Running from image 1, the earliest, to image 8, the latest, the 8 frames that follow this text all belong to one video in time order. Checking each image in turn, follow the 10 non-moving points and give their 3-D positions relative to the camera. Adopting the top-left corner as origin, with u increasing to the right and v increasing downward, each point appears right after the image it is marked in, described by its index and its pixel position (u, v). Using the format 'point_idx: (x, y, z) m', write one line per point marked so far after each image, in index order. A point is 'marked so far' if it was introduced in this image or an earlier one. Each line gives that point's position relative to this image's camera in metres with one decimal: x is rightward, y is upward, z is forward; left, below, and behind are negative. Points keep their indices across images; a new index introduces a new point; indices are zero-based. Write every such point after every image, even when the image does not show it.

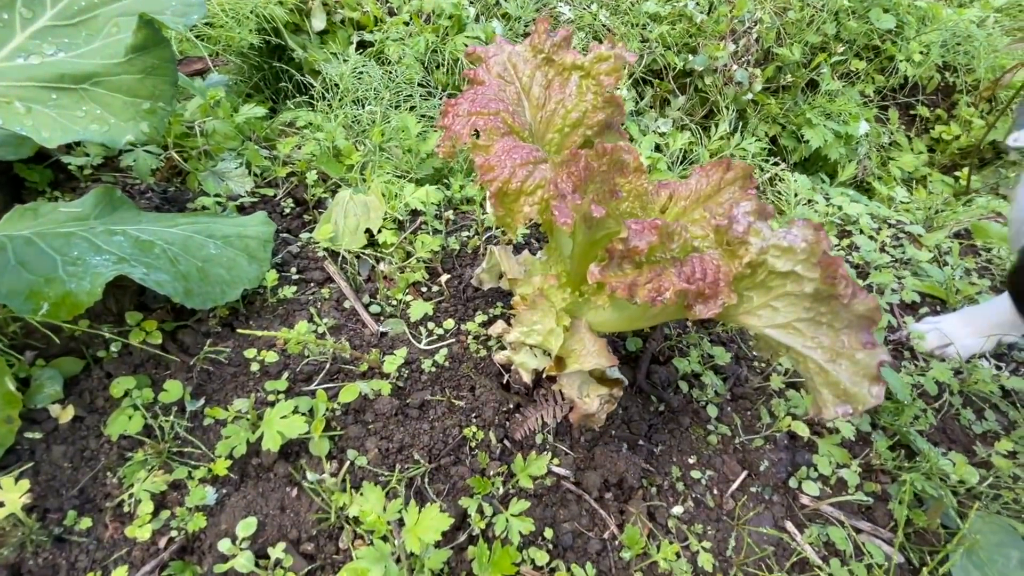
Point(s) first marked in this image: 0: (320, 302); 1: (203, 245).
0: (-0.5, 0.0, +1.3) m
1: (-0.7, +0.1, +1.1) m
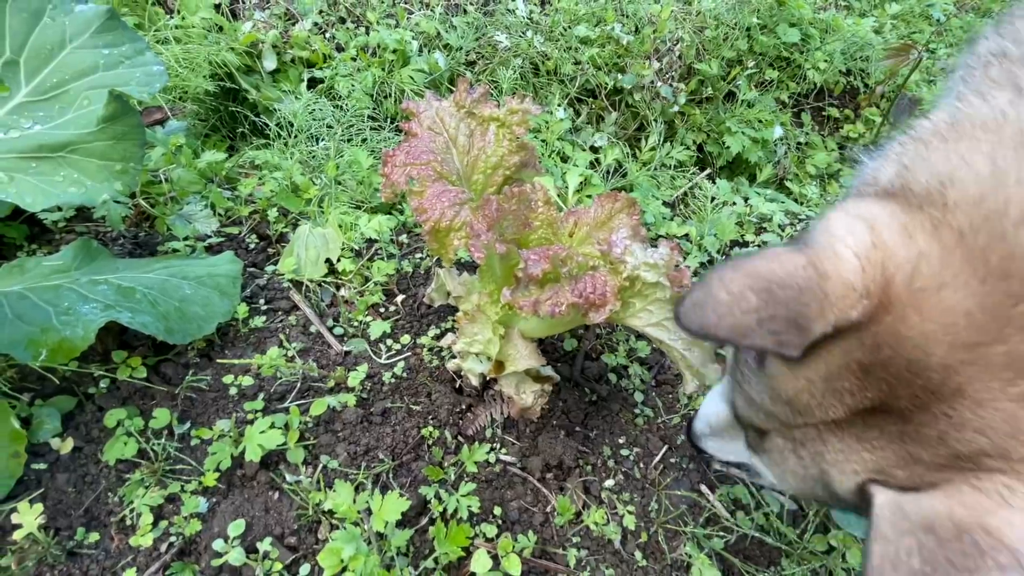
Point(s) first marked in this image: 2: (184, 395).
0: (-0.6, -0.1, +1.4) m
1: (-0.9, 0.0, +1.3) m
2: (-0.8, -0.3, +1.2) m
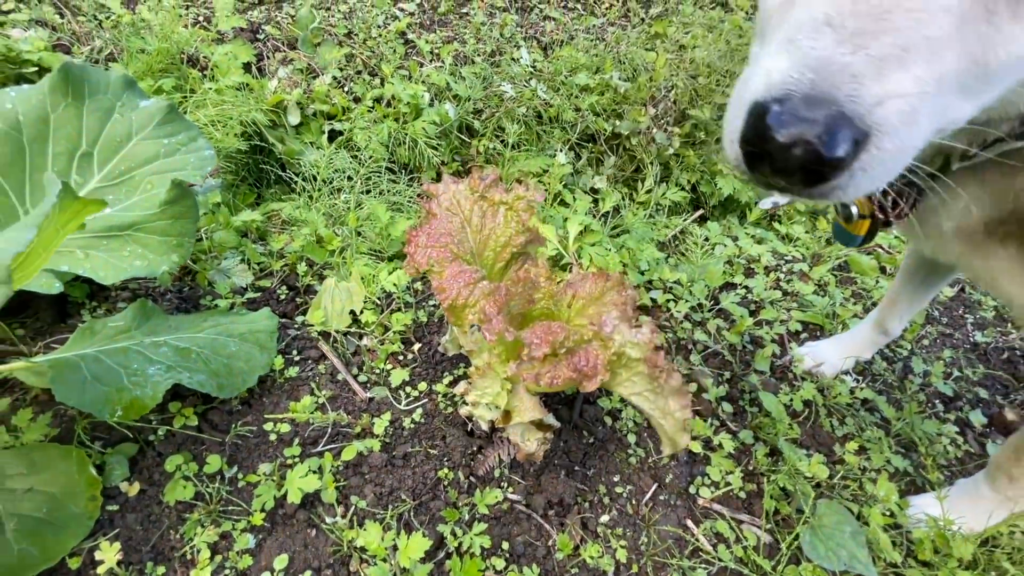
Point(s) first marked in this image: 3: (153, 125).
0: (-0.6, -0.3, +1.6) m
1: (-0.8, -0.2, +1.4) m
2: (-0.8, -0.4, +1.4) m
3: (-1.1, +0.5, +1.4) m
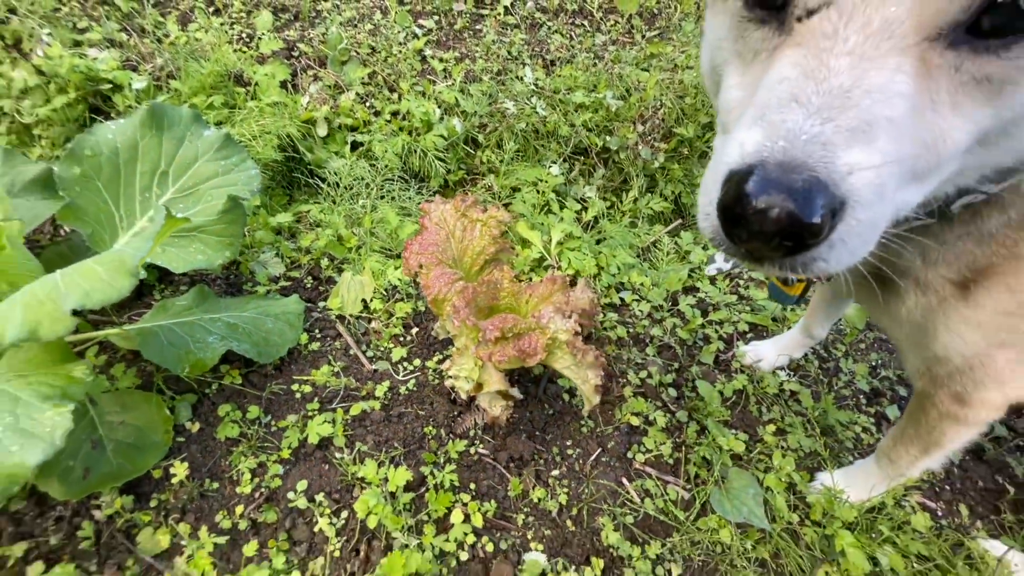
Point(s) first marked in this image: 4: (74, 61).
0: (-0.7, -0.3, +2.0) m
1: (-0.9, -0.1, +1.8) m
2: (-0.9, -0.4, +1.8) m
3: (-1.1, +0.5, +1.9) m
4: (-2.5, +1.3, +2.8) m
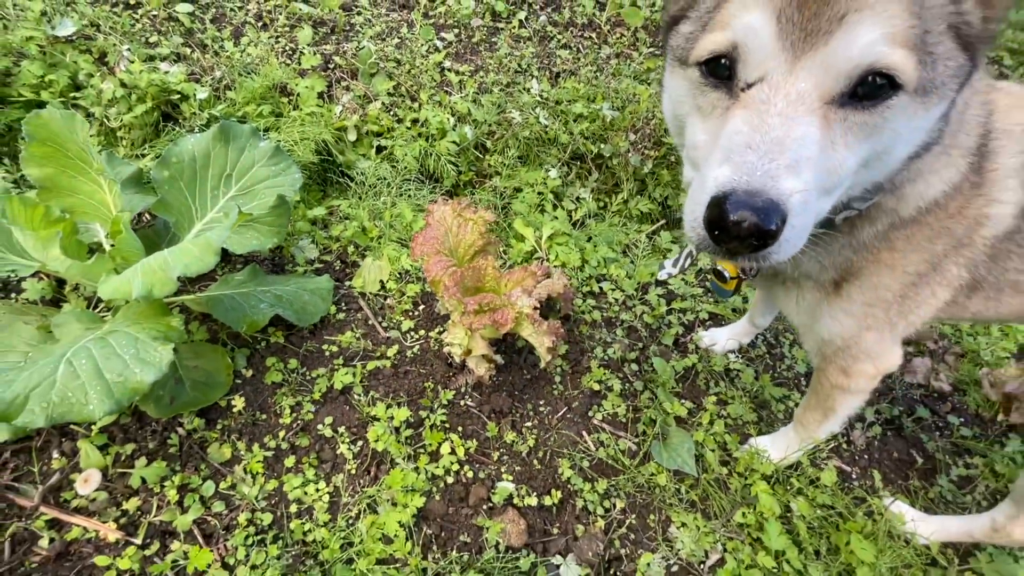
0: (-0.8, -0.2, +2.5) m
1: (-1.0, 0.0, +2.3) m
2: (-1.0, -0.3, +2.3) m
3: (-1.2, +0.6, +2.3) m
4: (-2.5, +1.5, +3.4) m
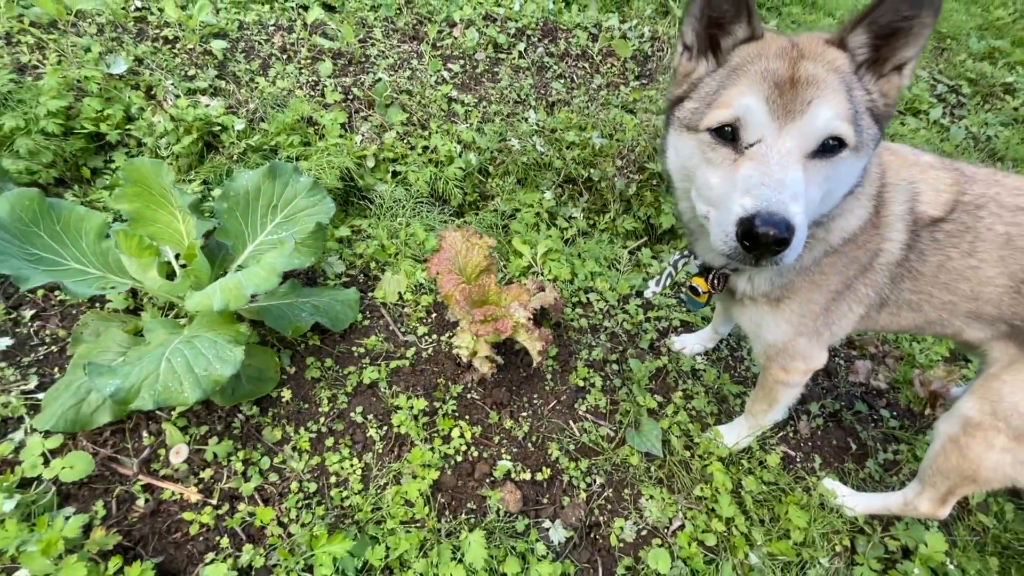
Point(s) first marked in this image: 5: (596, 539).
0: (-0.8, -0.2, +2.9) m
1: (-1.0, -0.1, +2.8) m
2: (-1.0, -0.4, +2.8) m
3: (-1.2, +0.6, +2.8) m
4: (-2.5, +1.4, +3.8) m
5: (+0.4, -1.3, +2.5) m
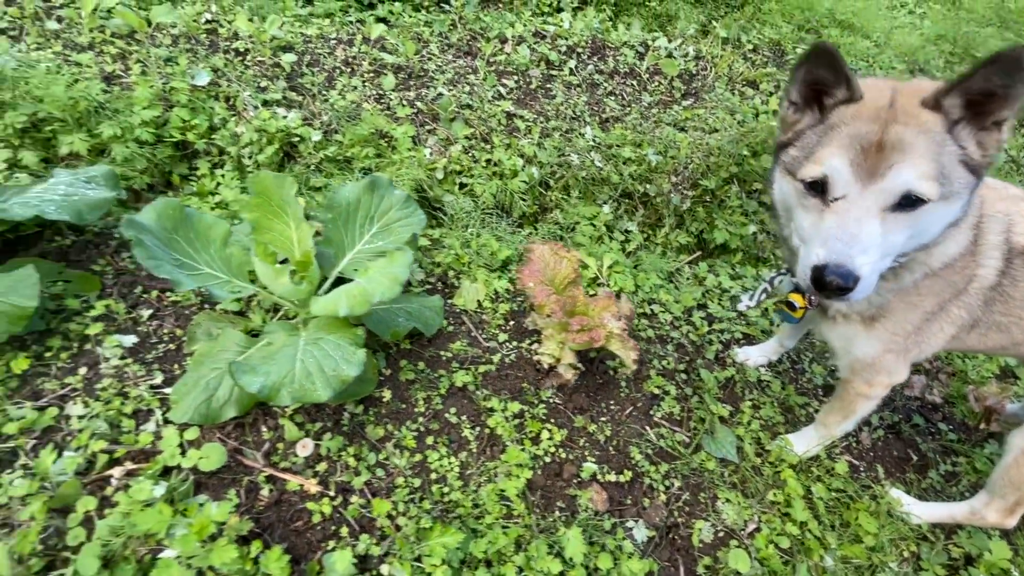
0: (-0.3, -0.3, +3.1) m
1: (-0.5, -0.1, +3.0) m
2: (-0.5, -0.4, +2.9) m
3: (-0.7, +0.5, +3.0) m
4: (-1.9, +1.4, +4.0) m
5: (+0.9, -1.3, +2.6) m
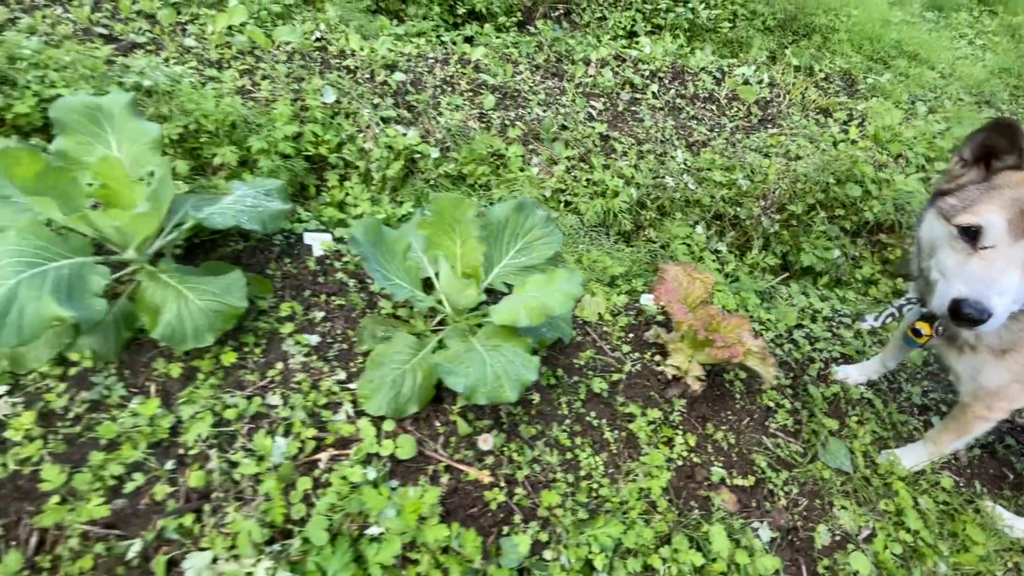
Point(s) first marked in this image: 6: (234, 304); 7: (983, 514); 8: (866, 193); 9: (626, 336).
0: (+0.5, -0.4, +3.4) m
1: (+0.3, -0.2, +3.2) m
2: (+0.3, -0.5, +3.2) m
3: (+0.2, +0.4, +3.3) m
4: (-1.0, +1.3, +4.3) m
5: (+1.7, -1.5, +2.9) m
6: (-1.5, -0.1, +2.7) m
7: (+2.9, -1.4, +3.0) m
8: (+3.4, +0.9, +4.7) m
9: (+0.8, -0.3, +3.4) m
